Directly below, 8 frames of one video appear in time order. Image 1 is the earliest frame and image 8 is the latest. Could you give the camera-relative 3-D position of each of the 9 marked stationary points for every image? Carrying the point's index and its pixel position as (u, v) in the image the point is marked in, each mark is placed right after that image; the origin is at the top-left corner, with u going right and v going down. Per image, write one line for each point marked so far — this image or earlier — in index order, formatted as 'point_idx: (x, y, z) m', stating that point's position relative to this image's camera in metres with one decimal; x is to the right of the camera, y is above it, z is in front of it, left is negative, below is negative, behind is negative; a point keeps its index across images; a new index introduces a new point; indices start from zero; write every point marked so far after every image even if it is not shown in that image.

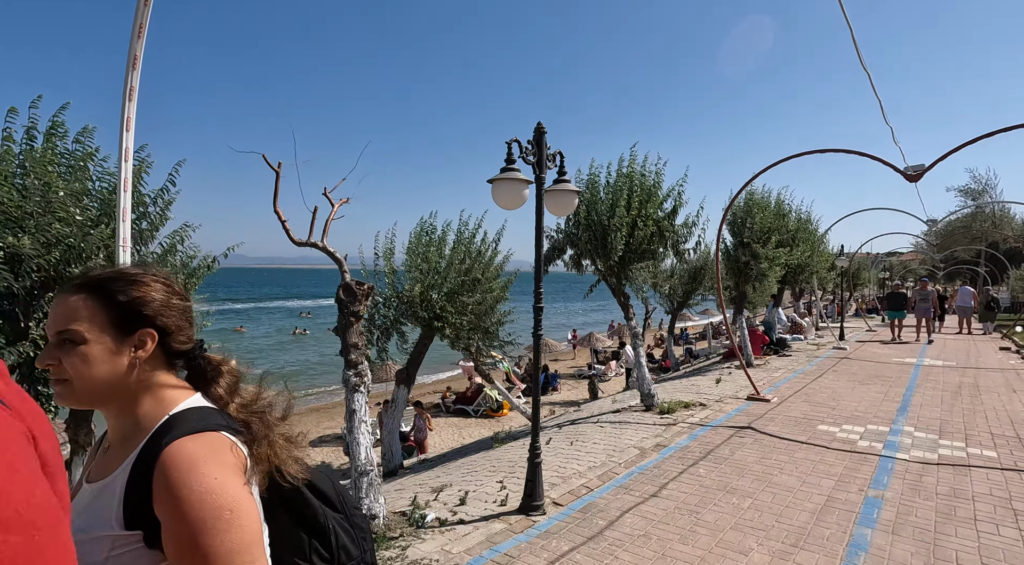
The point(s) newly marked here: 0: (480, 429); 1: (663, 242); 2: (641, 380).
0: (-1.1, -4.6, +20.1) m
1: (+3.0, +0.7, +12.8) m
2: (+2.3, -1.8, +11.6) m
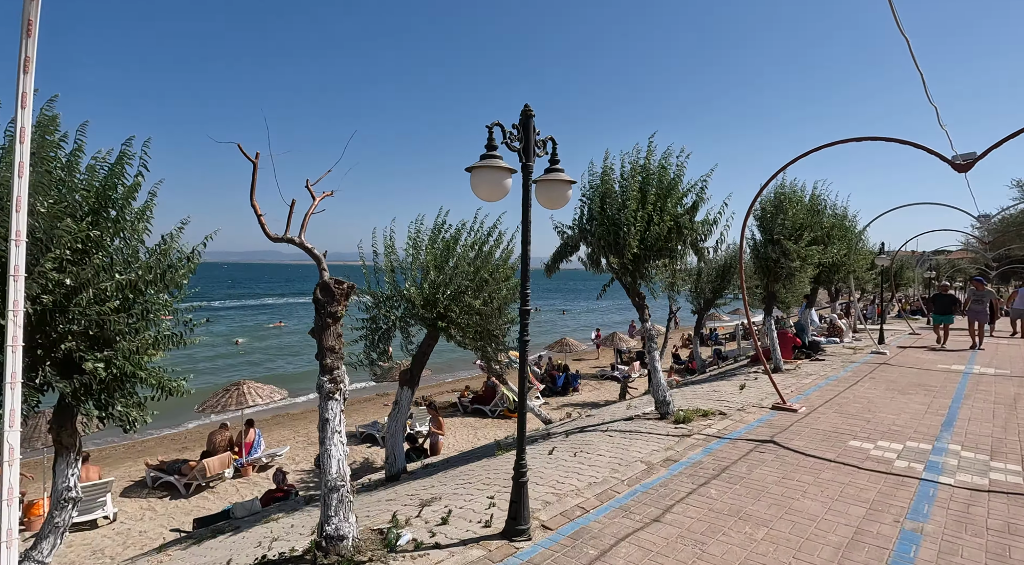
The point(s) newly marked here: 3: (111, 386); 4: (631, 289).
0: (-0.5, -4.6, +19.5) m
1: (+3.1, +0.7, +11.9) m
2: (+2.4, -1.8, +10.8) m
3: (-5.8, -1.5, +9.0) m
4: (+2.2, -0.2, +12.0) m
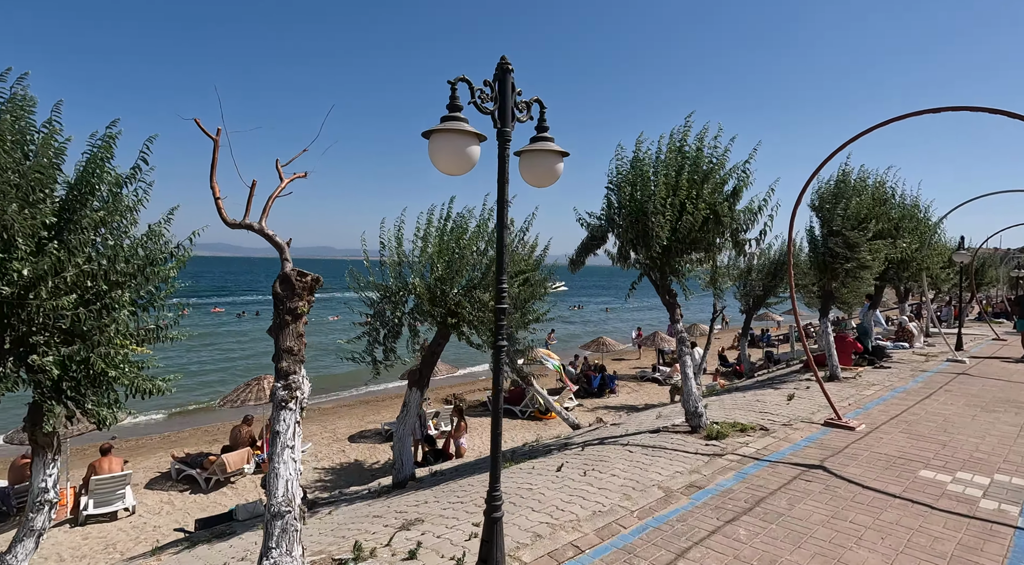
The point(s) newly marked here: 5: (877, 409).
0: (+0.3, -4.4, +18.3) m
1: (+3.4, +0.8, +10.5) m
2: (+2.6, -1.7, +9.5) m
3: (-5.7, -1.3, +8.4) m
4: (+2.5, -0.1, +10.7) m
5: (+5.6, -2.0, +9.7) m
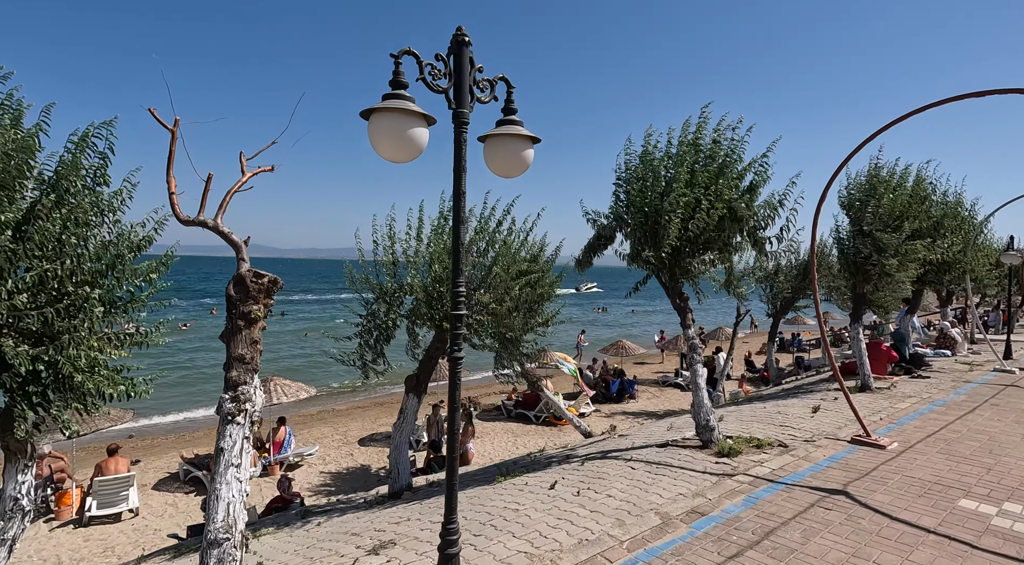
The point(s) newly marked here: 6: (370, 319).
0: (+0.7, -4.4, +17.6) m
1: (+3.4, +0.8, +9.6) m
2: (+2.5, -1.7, +8.7) m
3: (-5.8, -1.3, +8.0) m
4: (+2.5, -0.1, +9.9) m
5: (+5.6, -2.0, +8.8) m
6: (-2.4, -0.6, +10.7) m
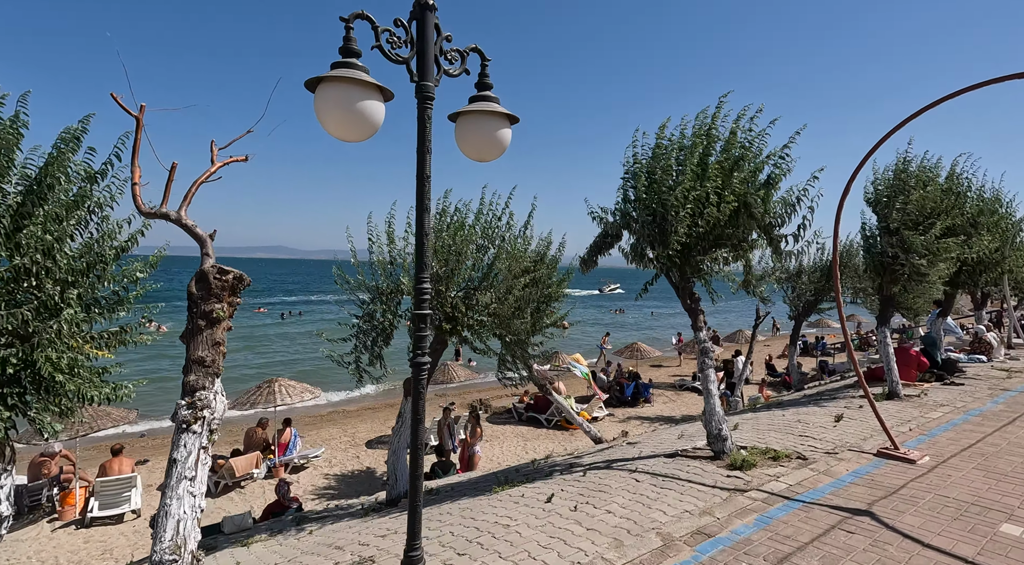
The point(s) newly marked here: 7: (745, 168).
0: (+1.0, -4.4, +17.1) m
1: (+3.4, +0.8, +9.0) m
2: (+2.5, -1.7, +8.1) m
3: (-5.9, -1.3, +7.7) m
4: (+2.5, -0.1, +9.3) m
5: (+5.6, -2.0, +8.1) m
6: (-2.4, -0.6, +10.3) m
7: (+3.3, +1.6, +8.9) m
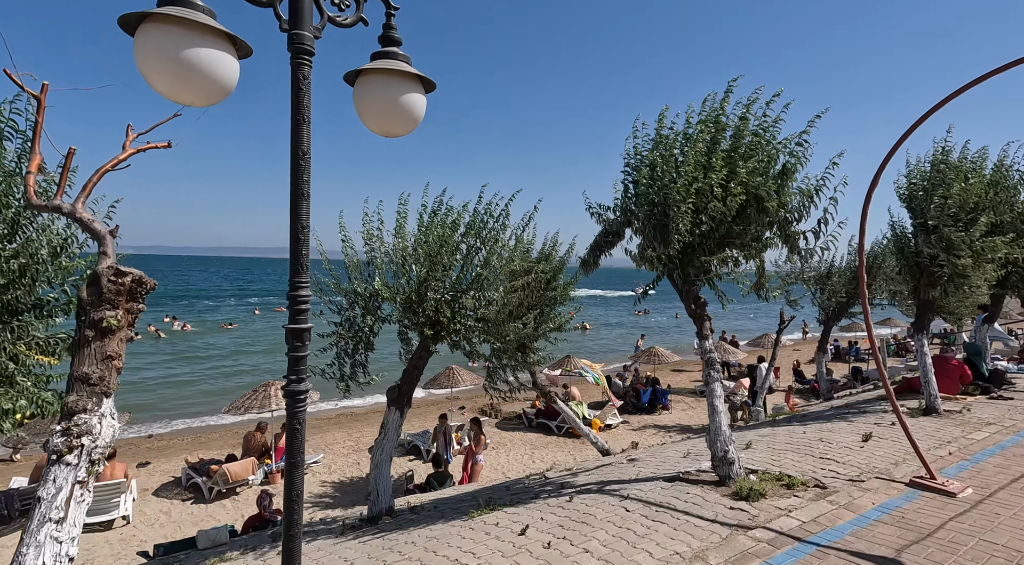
0: (+1.1, -4.4, +16.2) m
1: (+3.2, +0.8, +8.0) m
2: (+2.3, -1.7, +7.1) m
3: (-6.1, -1.2, +7.1) m
4: (+2.3, -0.1, +8.3) m
5: (+5.3, -2.0, +7.0) m
6: (-2.5, -0.6, +9.5) m
7: (+3.1, +1.6, +7.9) m
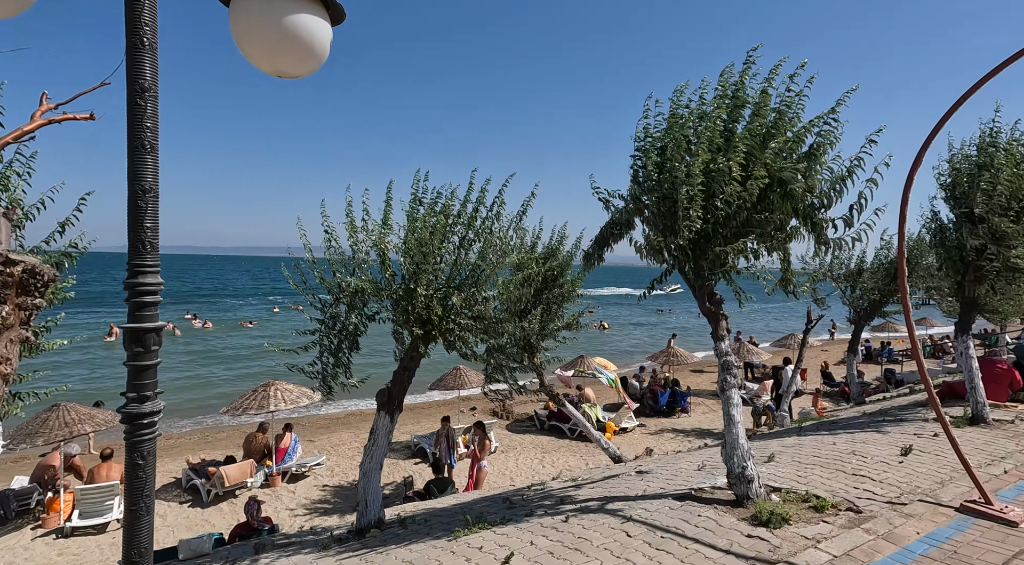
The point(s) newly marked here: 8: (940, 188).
0: (+1.3, -4.3, +15.3) m
1: (+3.1, +0.9, +7.1) m
2: (+2.1, -1.6, +6.2) m
3: (-6.2, -1.2, +6.5) m
4: (+2.2, 0.0, +7.4) m
5: (+5.2, -1.9, +6.0) m
6: (-2.5, -0.5, +8.8) m
7: (+3.0, +1.7, +7.0) m
8: (+7.4, +1.7, +10.9) m
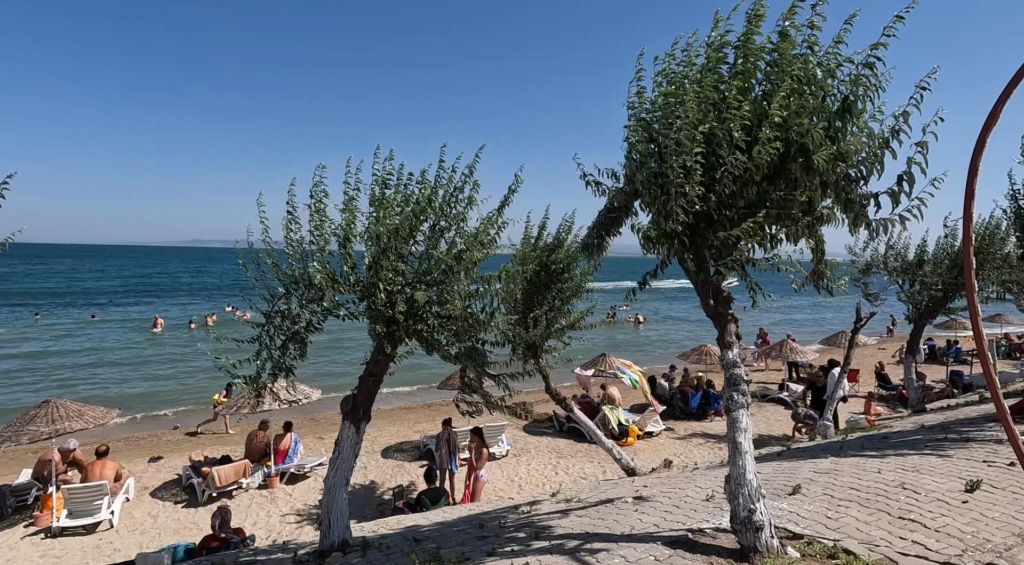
0: (+1.6, -4.1, +14.0) m
1: (+2.7, +1.0, +5.6) m
2: (+1.7, -1.5, +4.8) m
3: (-6.6, -1.1, +5.7) m
4: (+1.8, +0.1, +6.0) m
5: (+4.7, -1.8, +4.4) m
6: (-2.8, -0.4, +7.8) m
7: (+2.6, +1.8, +5.5) m
8: (+7.3, +1.8, +9.0) m
